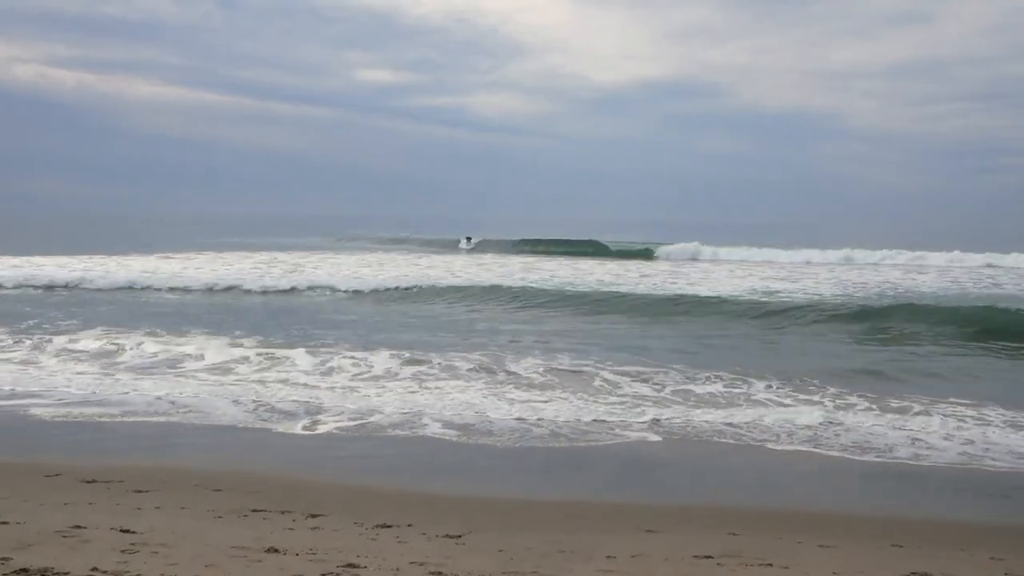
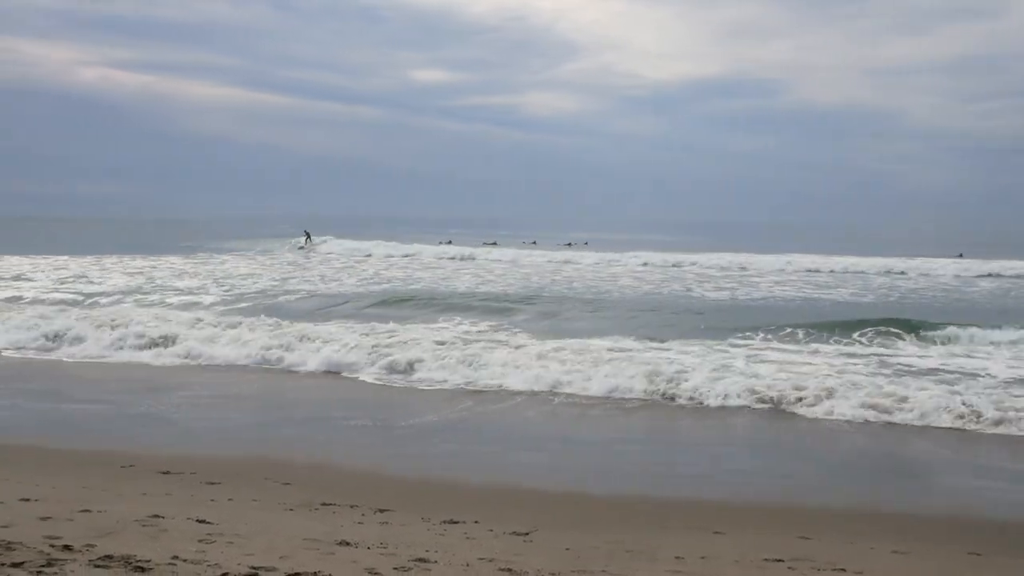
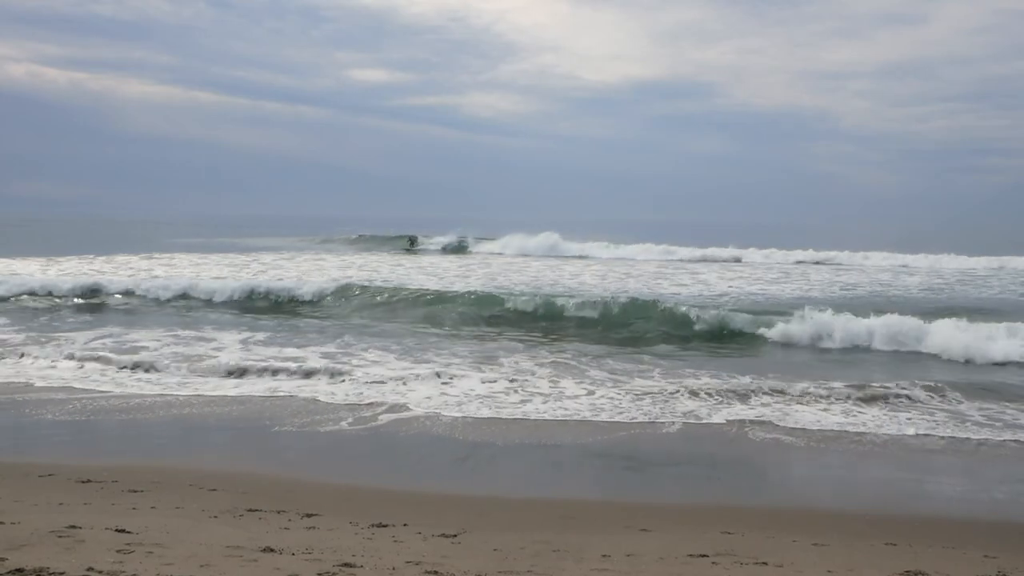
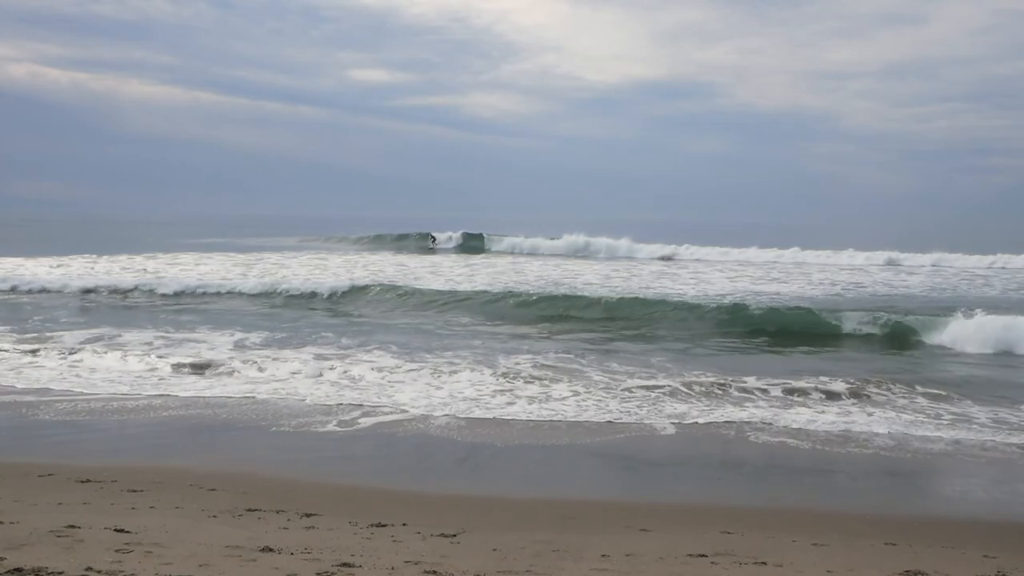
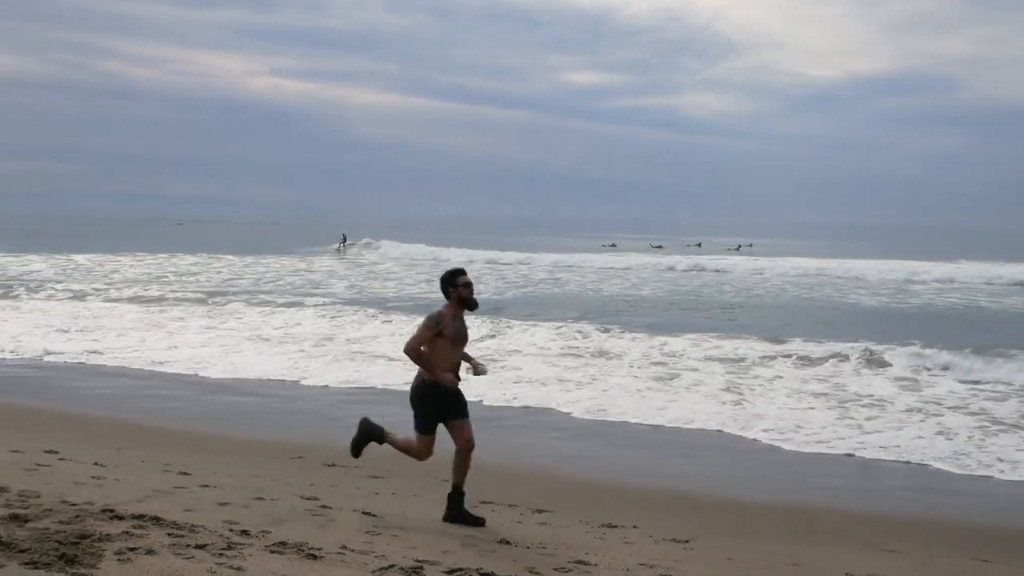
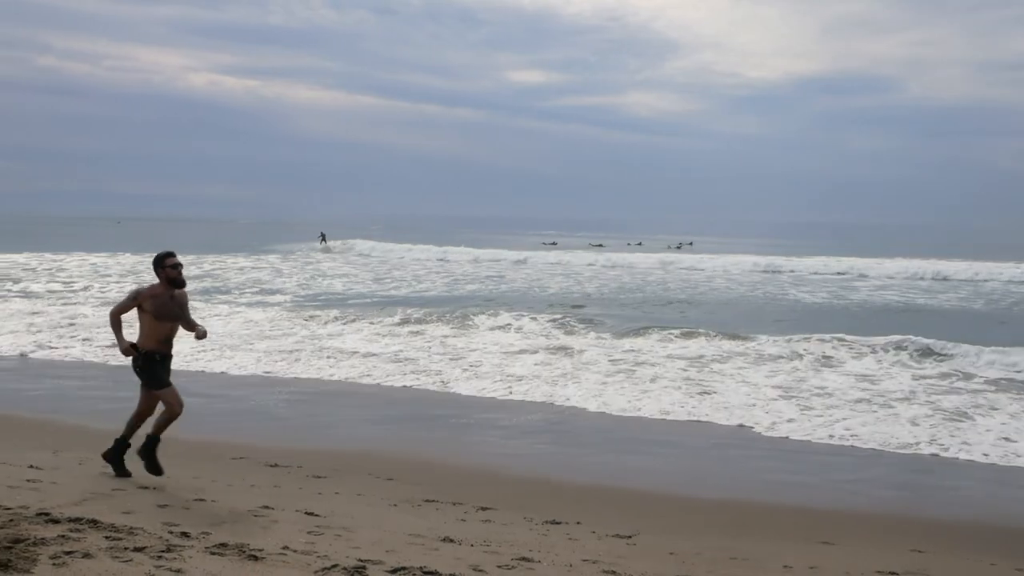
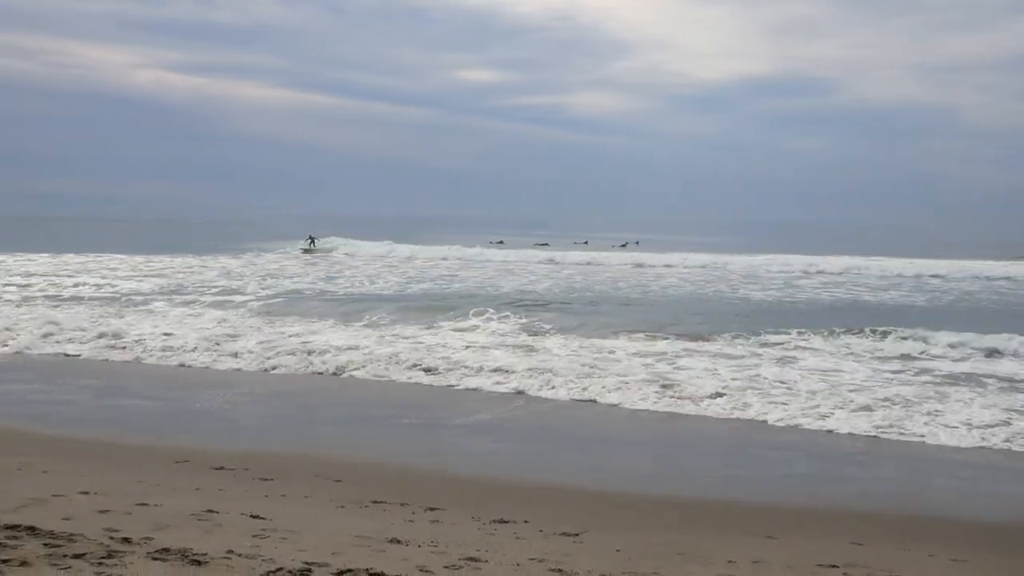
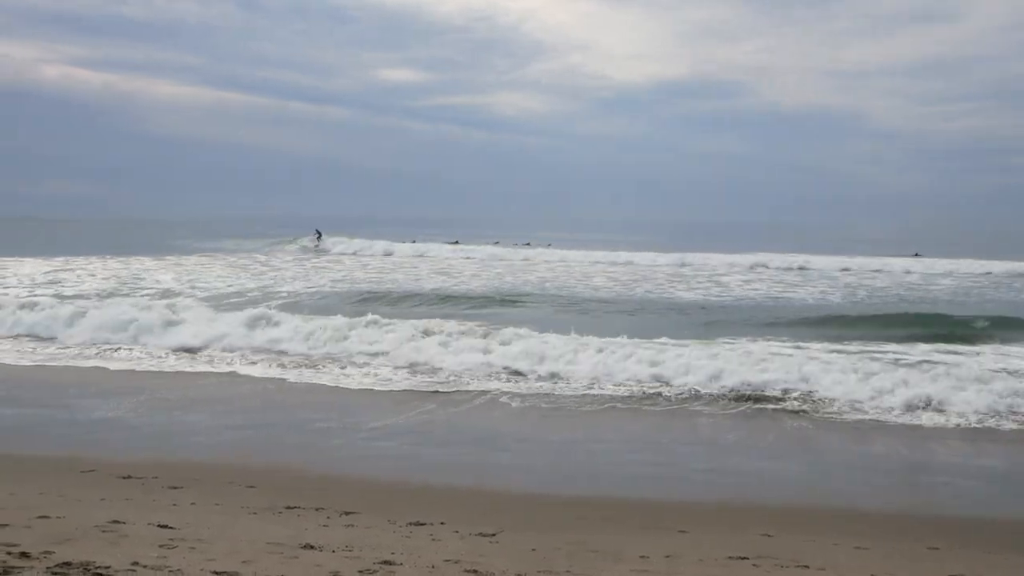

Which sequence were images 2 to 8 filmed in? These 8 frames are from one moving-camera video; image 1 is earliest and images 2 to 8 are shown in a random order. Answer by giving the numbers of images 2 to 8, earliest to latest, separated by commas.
4, 3, 8, 2, 7, 6, 5
